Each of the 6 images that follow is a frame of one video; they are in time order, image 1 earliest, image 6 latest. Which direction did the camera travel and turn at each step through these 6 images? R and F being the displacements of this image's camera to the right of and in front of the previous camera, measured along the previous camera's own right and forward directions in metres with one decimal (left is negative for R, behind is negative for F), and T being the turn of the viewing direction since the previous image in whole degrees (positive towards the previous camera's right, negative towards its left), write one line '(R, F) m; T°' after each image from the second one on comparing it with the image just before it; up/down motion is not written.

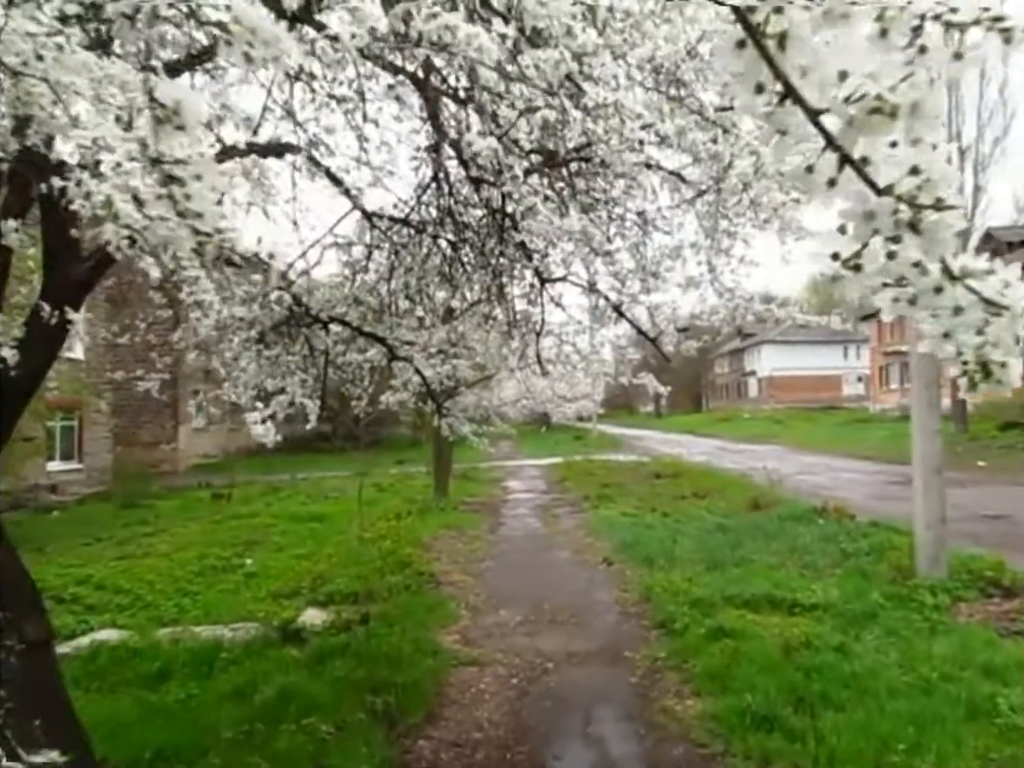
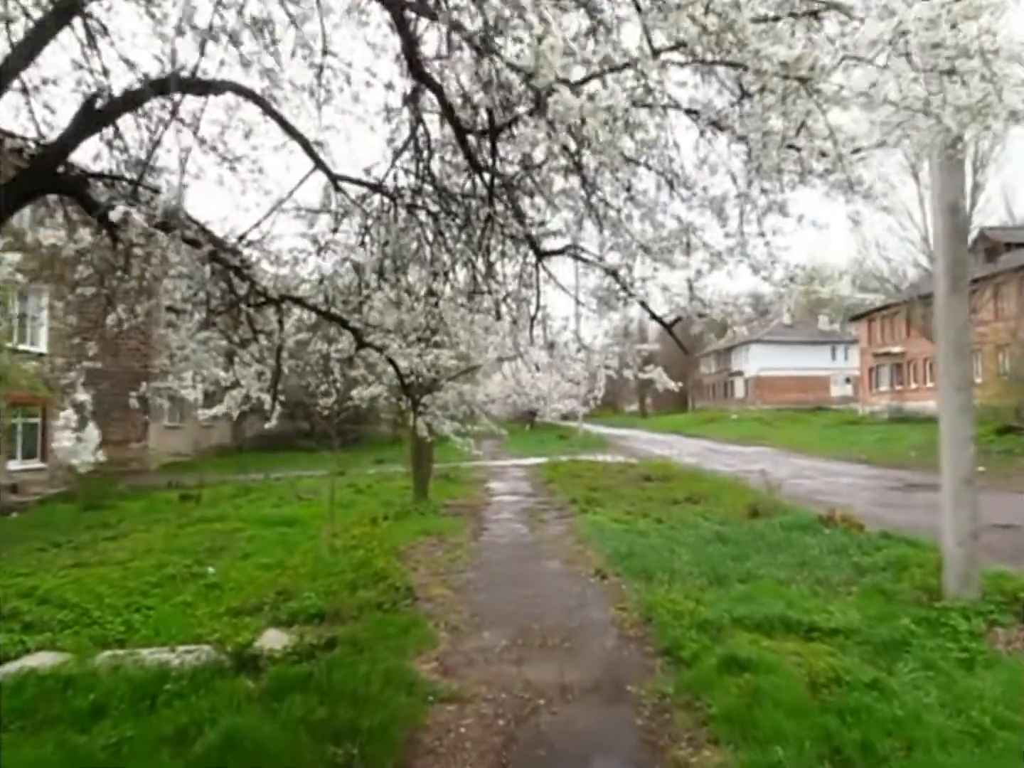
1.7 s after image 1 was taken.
(0.0, +1.0) m; +1°
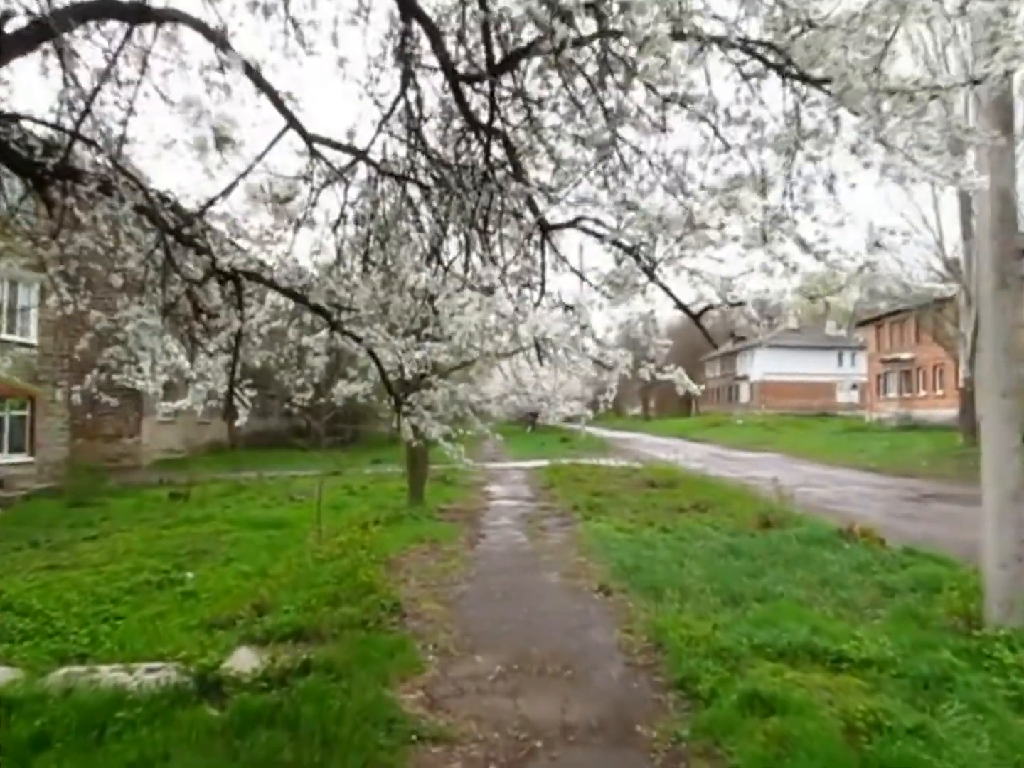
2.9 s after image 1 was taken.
(0.0, +0.8) m; 0°
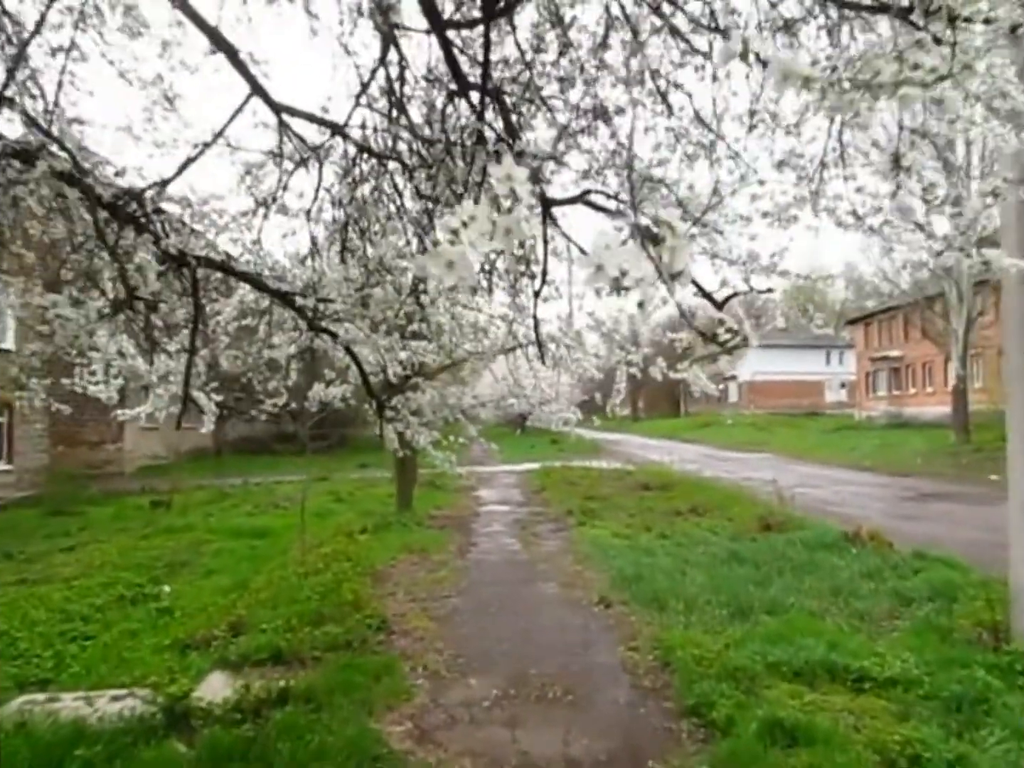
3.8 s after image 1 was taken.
(-0.1, +0.6) m; +1°
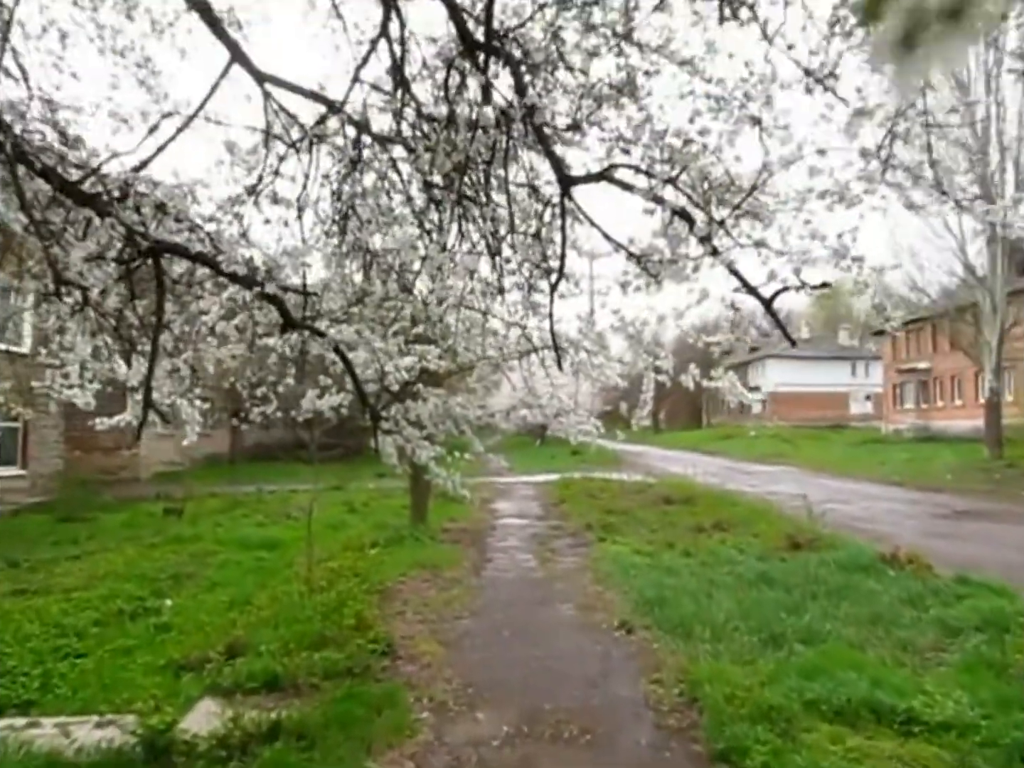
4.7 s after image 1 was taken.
(0.0, +0.6) m; -1°
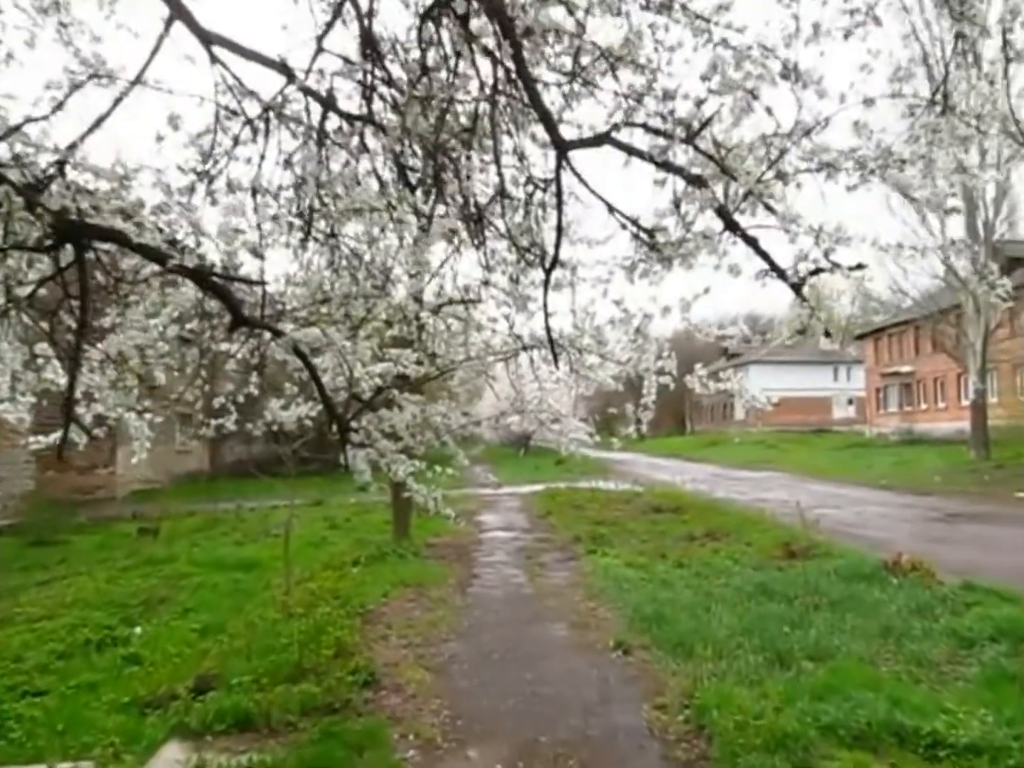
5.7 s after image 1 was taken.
(0.0, +0.5) m; +1°
